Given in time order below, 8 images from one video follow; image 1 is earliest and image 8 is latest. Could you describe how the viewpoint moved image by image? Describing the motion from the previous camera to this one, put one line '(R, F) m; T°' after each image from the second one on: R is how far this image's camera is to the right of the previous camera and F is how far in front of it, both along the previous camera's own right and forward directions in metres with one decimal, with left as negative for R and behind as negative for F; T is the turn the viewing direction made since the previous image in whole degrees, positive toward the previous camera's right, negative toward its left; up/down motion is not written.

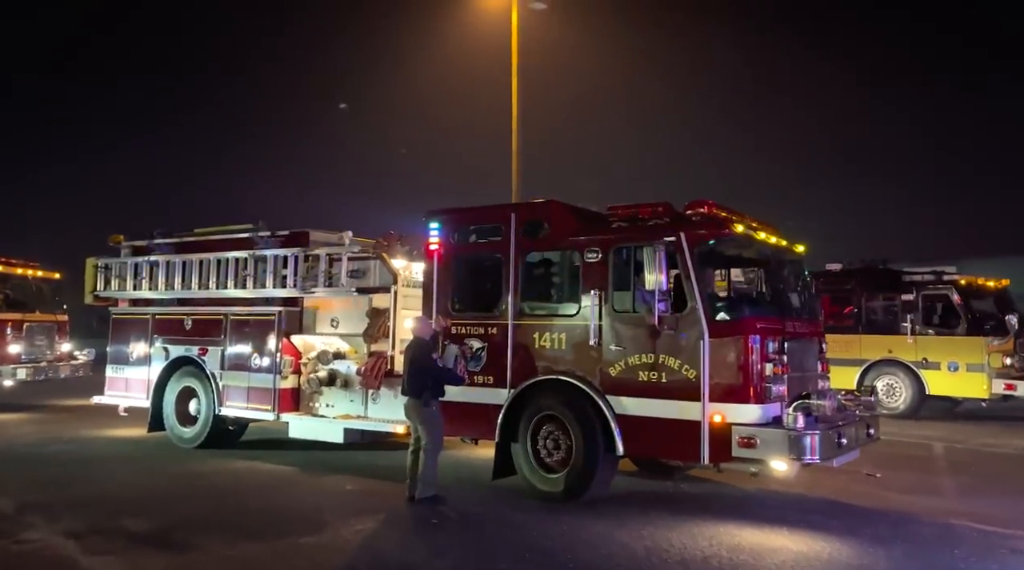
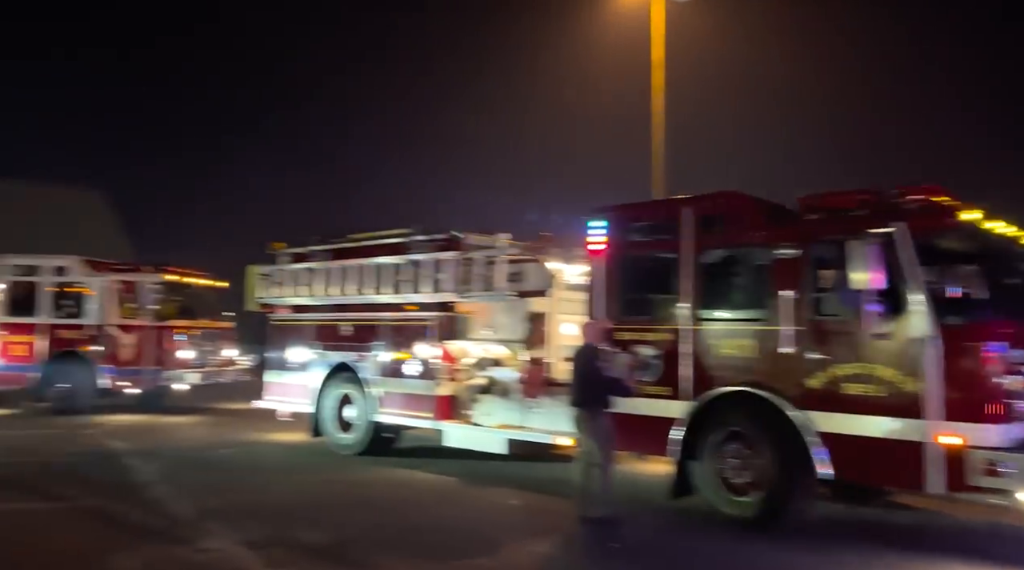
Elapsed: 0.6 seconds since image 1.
(-0.2, +0.4) m; -9°
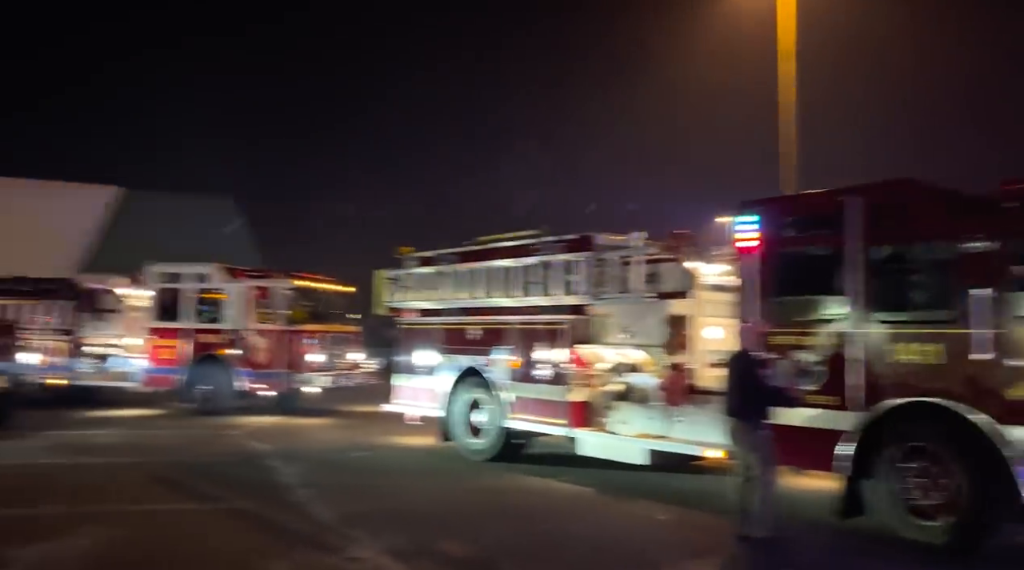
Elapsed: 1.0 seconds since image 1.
(-0.2, +0.3) m; -7°
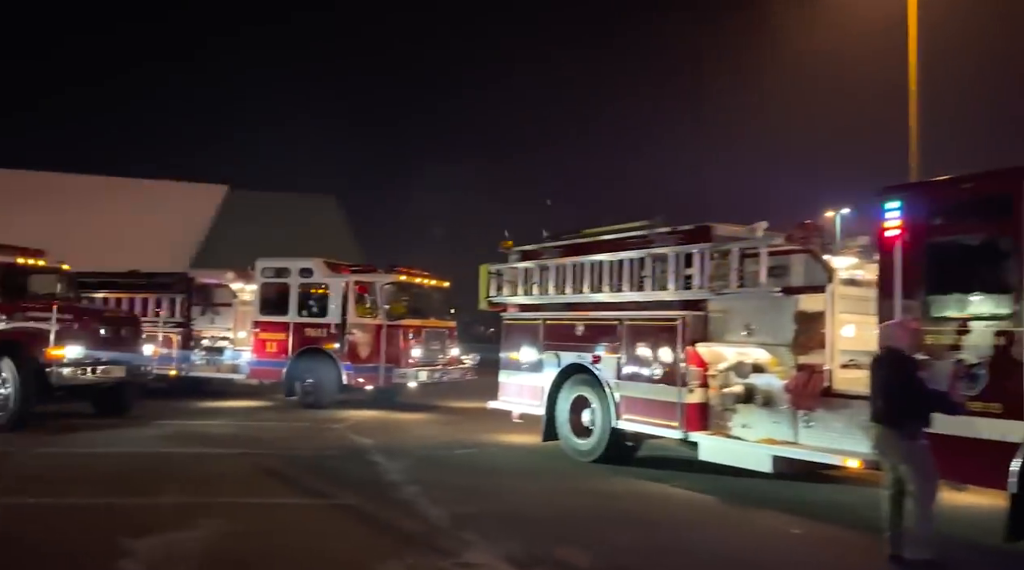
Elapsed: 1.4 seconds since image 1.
(-0.2, +0.3) m; -6°
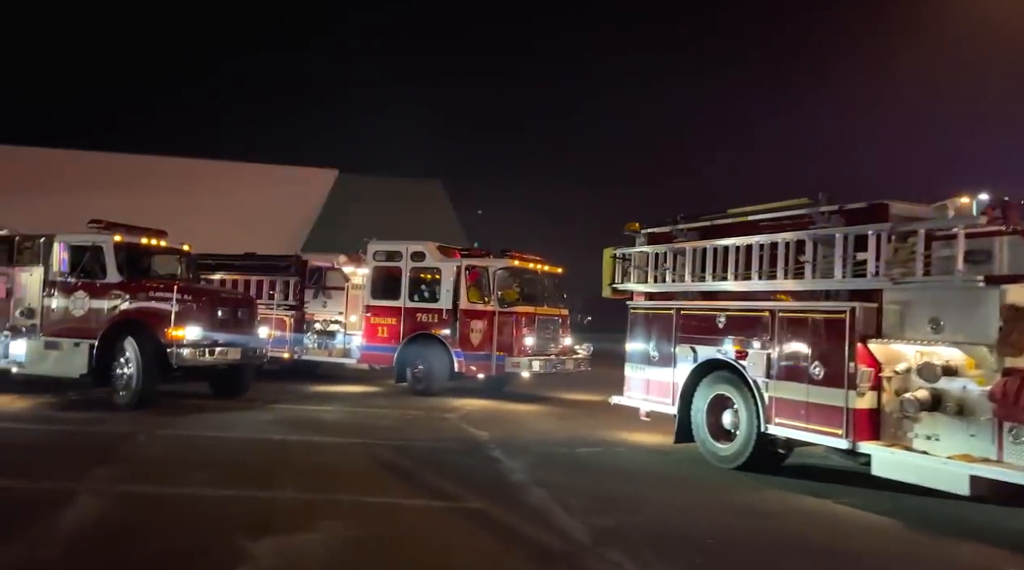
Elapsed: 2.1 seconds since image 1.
(-0.3, +0.8) m; -7°
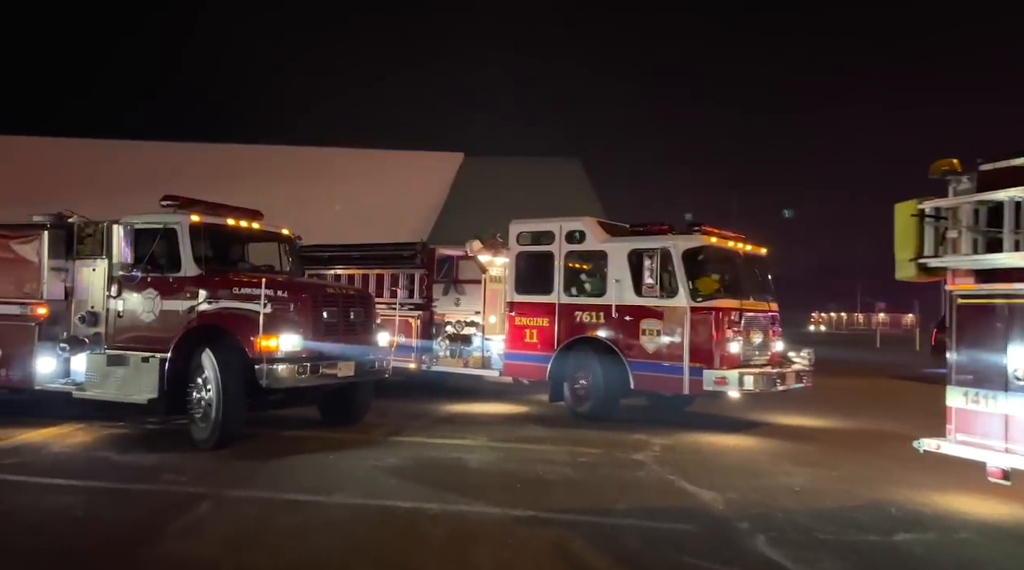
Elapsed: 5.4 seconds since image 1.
(-0.9, +3.6) m; -8°
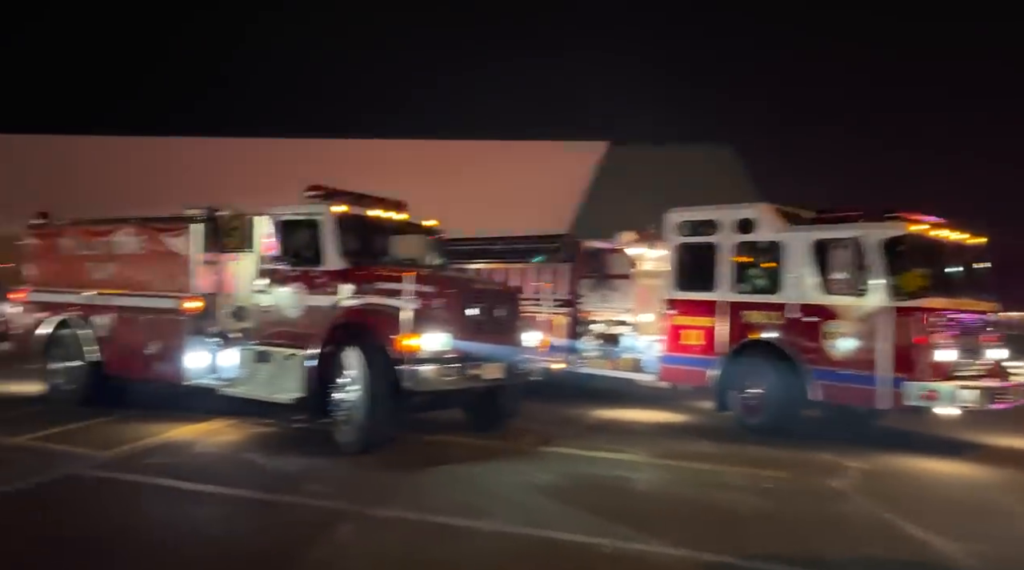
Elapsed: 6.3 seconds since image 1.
(-0.3, +0.9) m; -9°
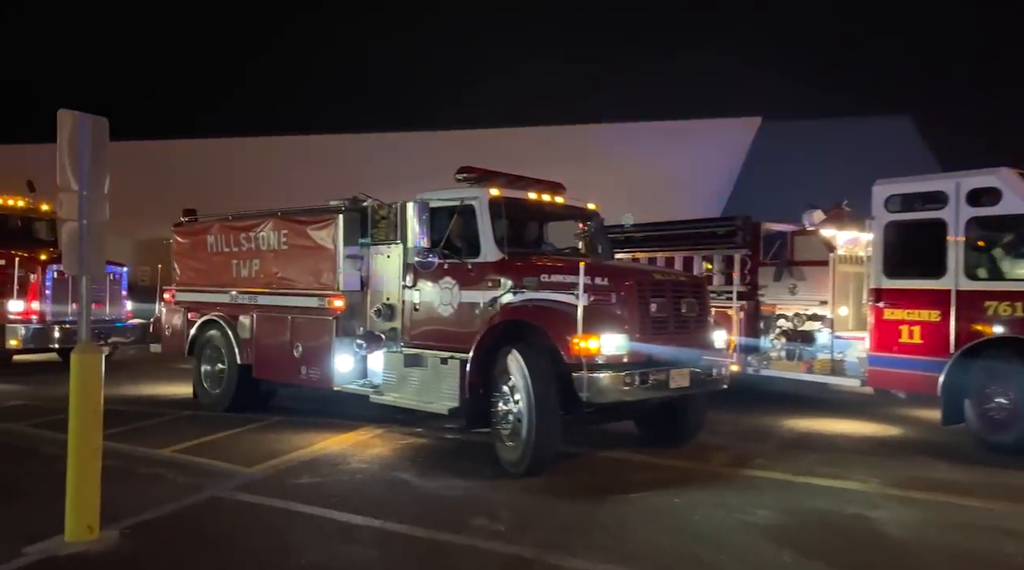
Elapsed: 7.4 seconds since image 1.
(-0.5, +1.3) m; -9°
